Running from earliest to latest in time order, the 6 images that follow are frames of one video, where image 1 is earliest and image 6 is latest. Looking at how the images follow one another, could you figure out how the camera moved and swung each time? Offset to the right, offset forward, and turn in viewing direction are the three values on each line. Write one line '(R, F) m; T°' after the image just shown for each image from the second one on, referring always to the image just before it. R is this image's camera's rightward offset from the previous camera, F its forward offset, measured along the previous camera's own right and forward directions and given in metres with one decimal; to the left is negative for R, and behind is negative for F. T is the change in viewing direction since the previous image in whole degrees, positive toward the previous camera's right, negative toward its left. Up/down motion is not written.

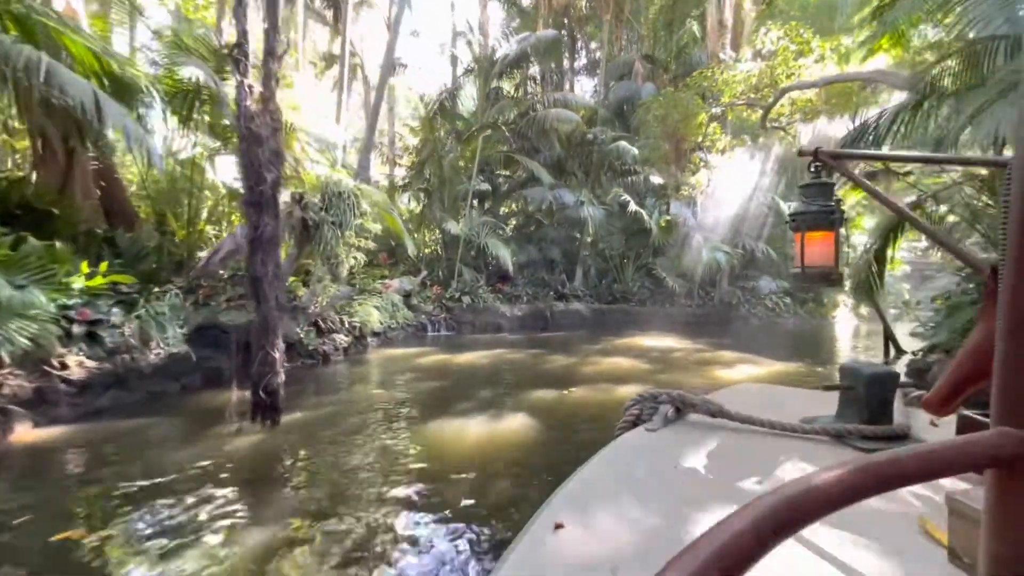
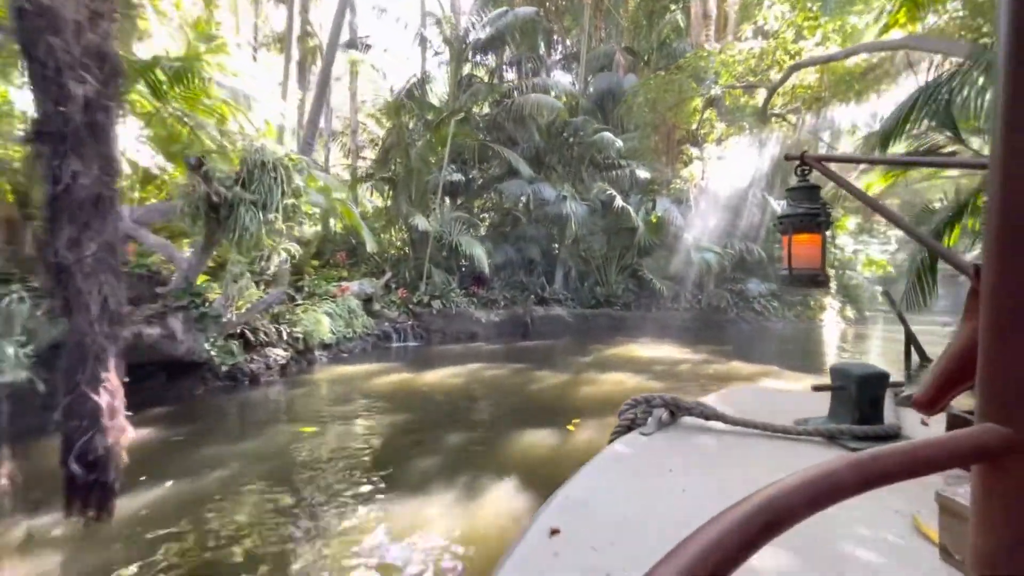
(0.0, +0.5) m; +3°
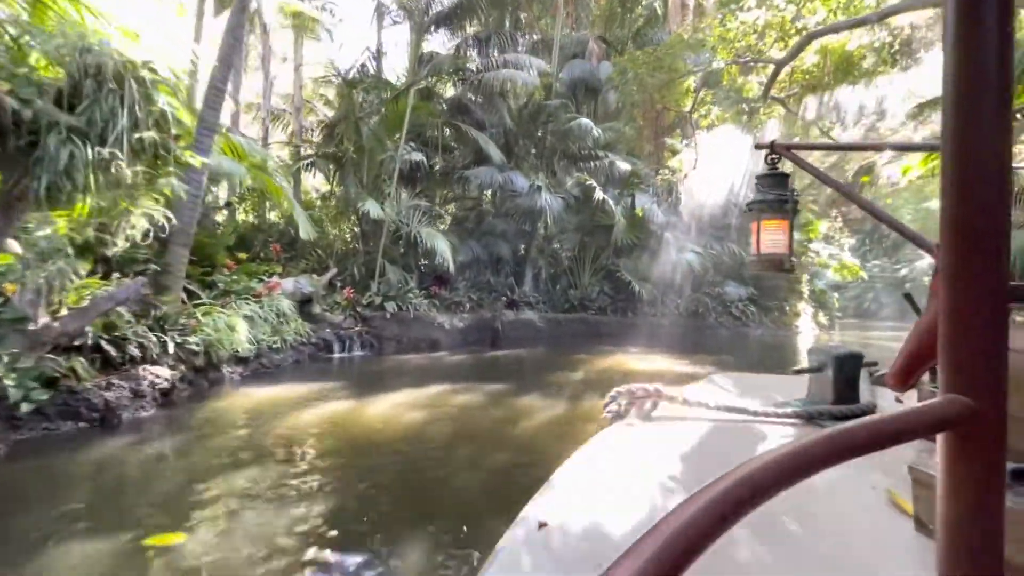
(-0.1, +0.6) m; +5°
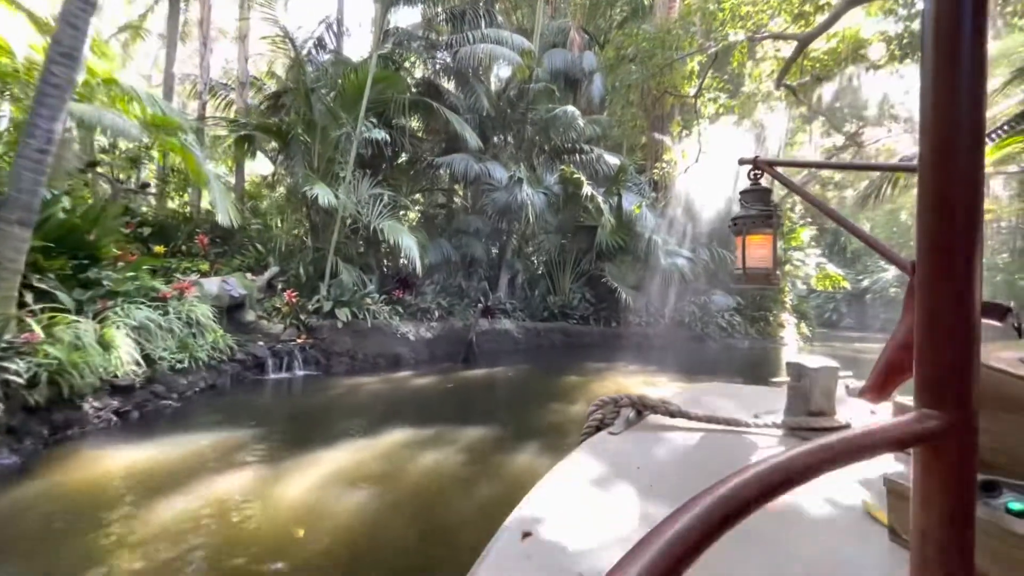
(-0.1, +0.6) m; +4°
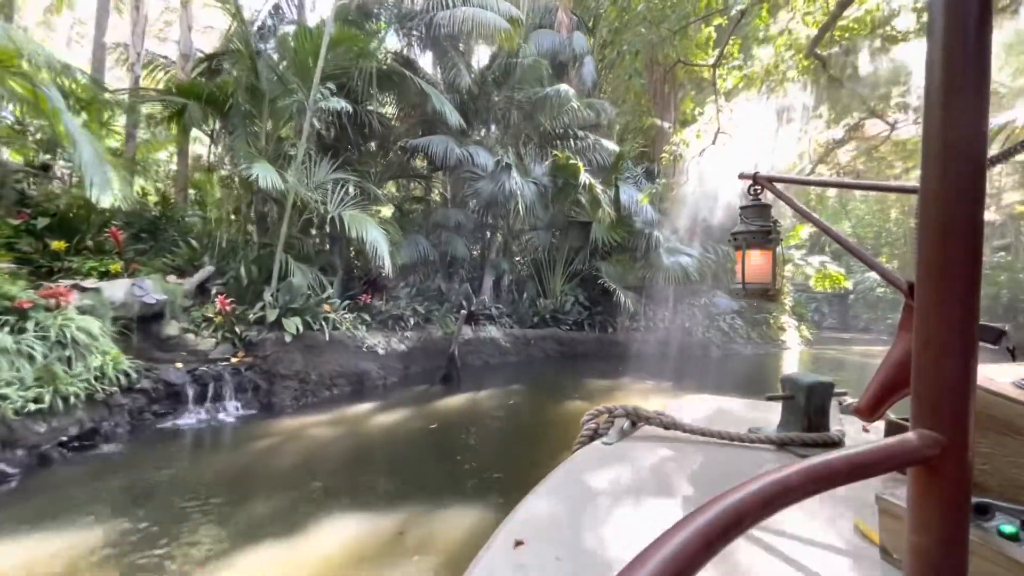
(-0.1, +0.5) m; +2°
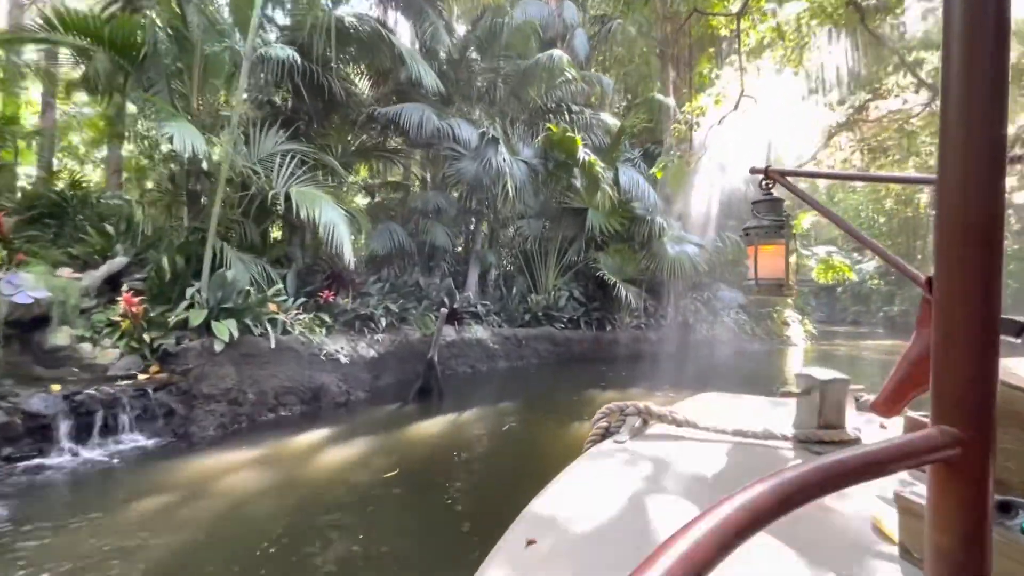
(0.0, +0.5) m; +2°
